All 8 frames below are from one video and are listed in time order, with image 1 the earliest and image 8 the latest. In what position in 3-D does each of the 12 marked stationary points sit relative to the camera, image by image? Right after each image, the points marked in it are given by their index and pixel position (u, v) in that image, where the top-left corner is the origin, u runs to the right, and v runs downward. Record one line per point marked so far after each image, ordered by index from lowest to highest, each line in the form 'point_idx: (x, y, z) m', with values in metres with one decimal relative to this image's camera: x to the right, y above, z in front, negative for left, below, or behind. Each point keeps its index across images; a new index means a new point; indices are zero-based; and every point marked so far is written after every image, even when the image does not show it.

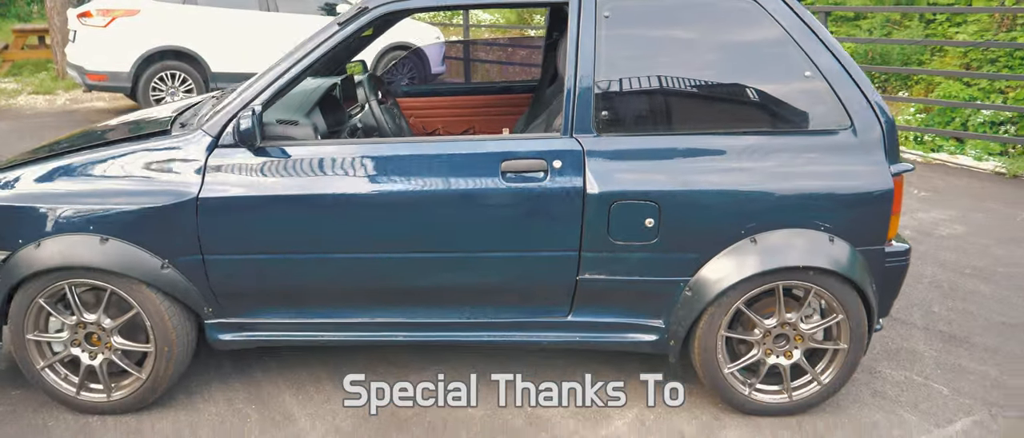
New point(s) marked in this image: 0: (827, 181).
0: (+1.3, +0.2, +3.0) m
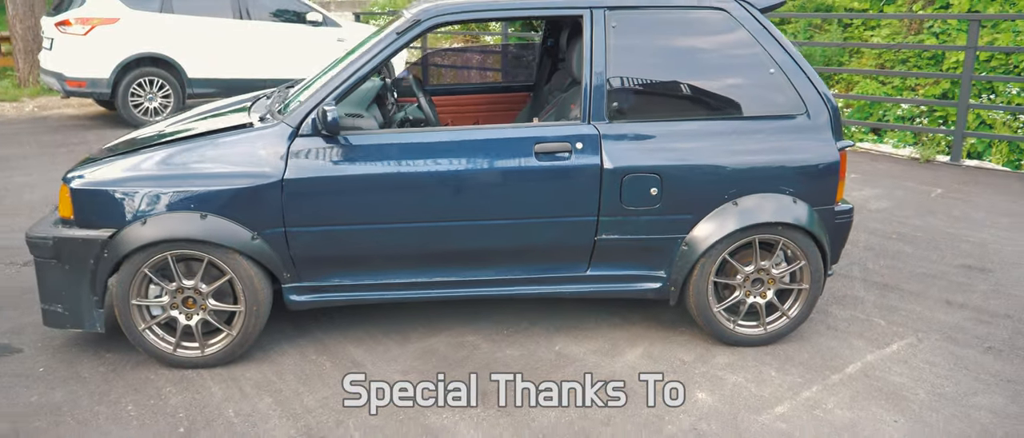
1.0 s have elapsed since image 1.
0: (+1.4, +0.3, +3.8) m
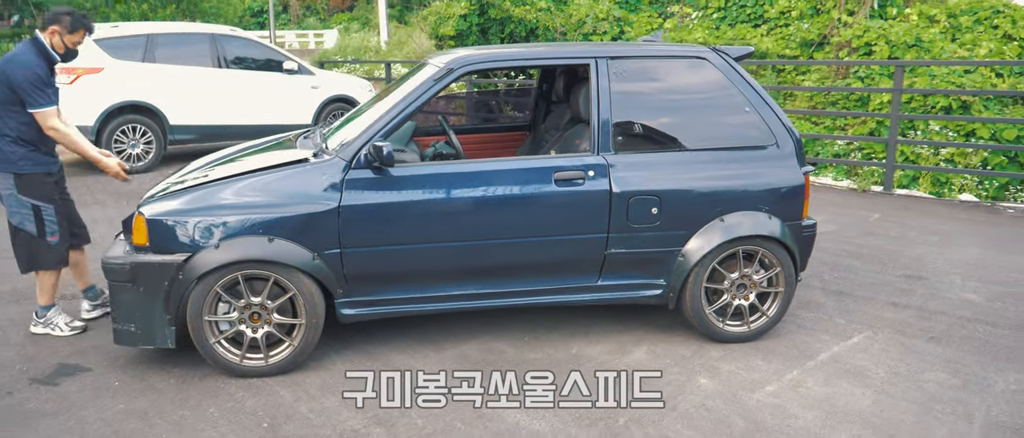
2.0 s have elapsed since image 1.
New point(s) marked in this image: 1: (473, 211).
0: (+1.5, +0.2, +4.5) m
1: (-0.2, +0.1, +4.2) m
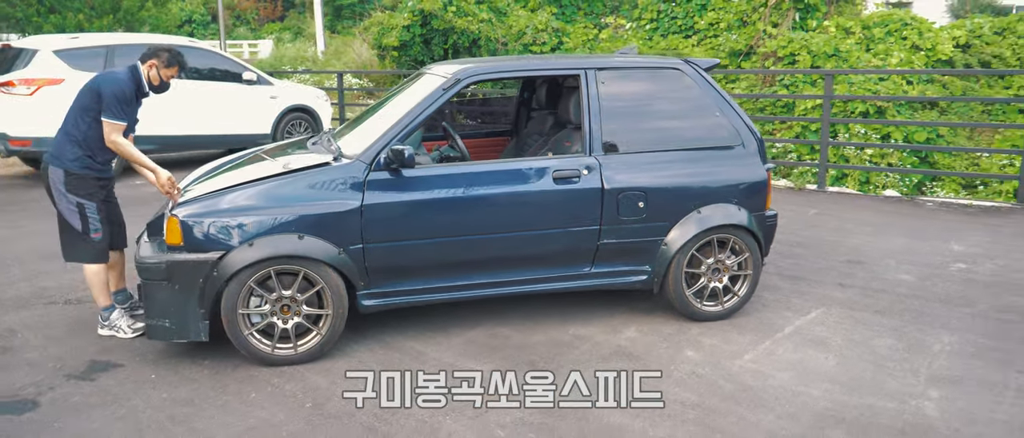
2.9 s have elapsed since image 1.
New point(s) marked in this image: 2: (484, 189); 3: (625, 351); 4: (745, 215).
0: (+1.5, +0.3, +5.1) m
1: (-0.2, +0.1, +4.7) m
2: (-0.2, +0.2, +4.7) m
3: (+0.7, -0.8, +4.7) m
4: (+1.6, 0.0, +5.1) m
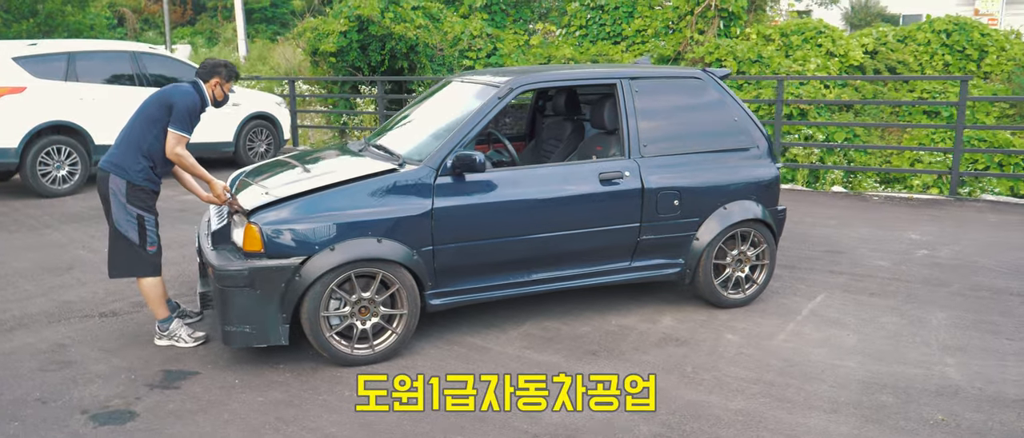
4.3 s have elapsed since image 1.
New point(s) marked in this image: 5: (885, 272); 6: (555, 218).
0: (+1.8, +0.3, +5.6) m
1: (+0.2, +0.1, +5.0) m
2: (+0.2, +0.2, +5.0) m
3: (+1.1, -0.8, +5.1) m
4: (+1.9, +0.1, +5.6) m
5: (+3.3, -0.5, +6.6) m
6: (+0.3, 0.0, +5.1) m
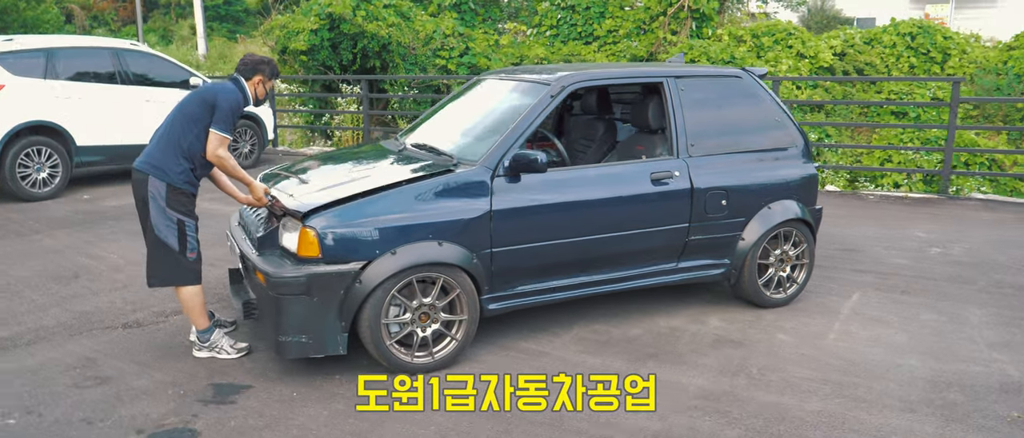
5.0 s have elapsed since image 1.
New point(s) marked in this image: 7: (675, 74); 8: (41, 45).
0: (+2.1, +0.3, +5.6) m
1: (+0.5, +0.1, +4.9) m
2: (+0.5, +0.2, +4.9) m
3: (+1.4, -0.8, +5.1) m
4: (+2.2, +0.1, +5.6) m
5: (+3.5, -0.5, +6.7) m
6: (+0.6, 0.0, +5.0) m
7: (+1.2, +1.0, +5.4) m
8: (-5.9, +2.2, +9.3) m
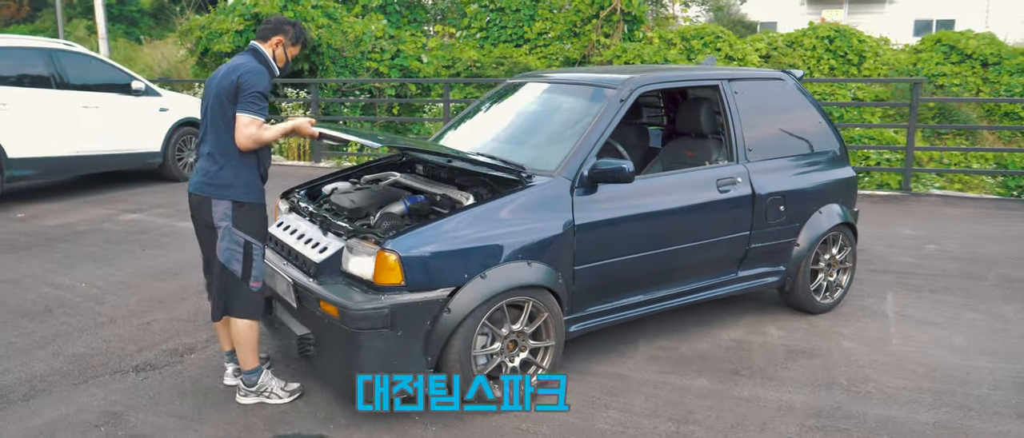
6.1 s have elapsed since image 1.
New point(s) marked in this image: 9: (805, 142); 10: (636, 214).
0: (+2.4, +0.3, +5.6) m
1: (+0.9, 0.0, +4.6) m
2: (+0.9, +0.1, +4.6) m
3: (+1.9, -0.8, +4.9) m
4: (+2.5, 0.0, +5.6) m
5: (+3.7, -0.4, +6.8) m
6: (+1.0, -0.1, +4.7) m
7: (+1.5, +1.0, +5.2) m
8: (-6.0, +1.9, +8.2) m
9: (+2.1, +0.6, +5.5) m
10: (+0.7, 0.0, +4.5) m
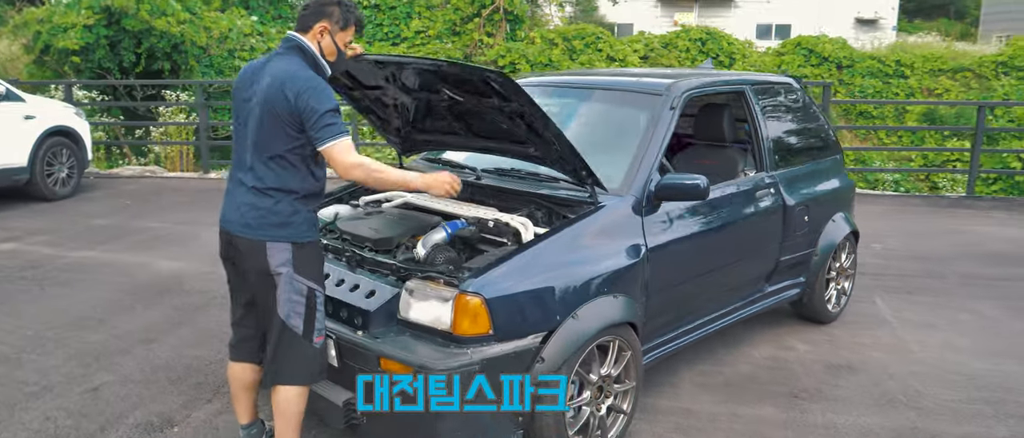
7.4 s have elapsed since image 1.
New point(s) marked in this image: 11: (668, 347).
0: (+2.4, +0.3, +5.5) m
1: (+1.2, -0.1, +4.3) m
2: (+1.2, 0.0, +4.3) m
3: (+2.0, -0.9, +4.8) m
4: (+2.5, 0.0, +5.5) m
5: (+3.5, -0.5, +7.0) m
6: (+1.3, -0.2, +4.4) m
7: (+1.6, +0.9, +4.9) m
8: (-6.4, +1.5, +6.4) m
9: (+2.1, +0.5, +5.3) m
10: (+1.0, -0.1, +4.1) m
11: (+0.9, -0.7, +4.1) m
